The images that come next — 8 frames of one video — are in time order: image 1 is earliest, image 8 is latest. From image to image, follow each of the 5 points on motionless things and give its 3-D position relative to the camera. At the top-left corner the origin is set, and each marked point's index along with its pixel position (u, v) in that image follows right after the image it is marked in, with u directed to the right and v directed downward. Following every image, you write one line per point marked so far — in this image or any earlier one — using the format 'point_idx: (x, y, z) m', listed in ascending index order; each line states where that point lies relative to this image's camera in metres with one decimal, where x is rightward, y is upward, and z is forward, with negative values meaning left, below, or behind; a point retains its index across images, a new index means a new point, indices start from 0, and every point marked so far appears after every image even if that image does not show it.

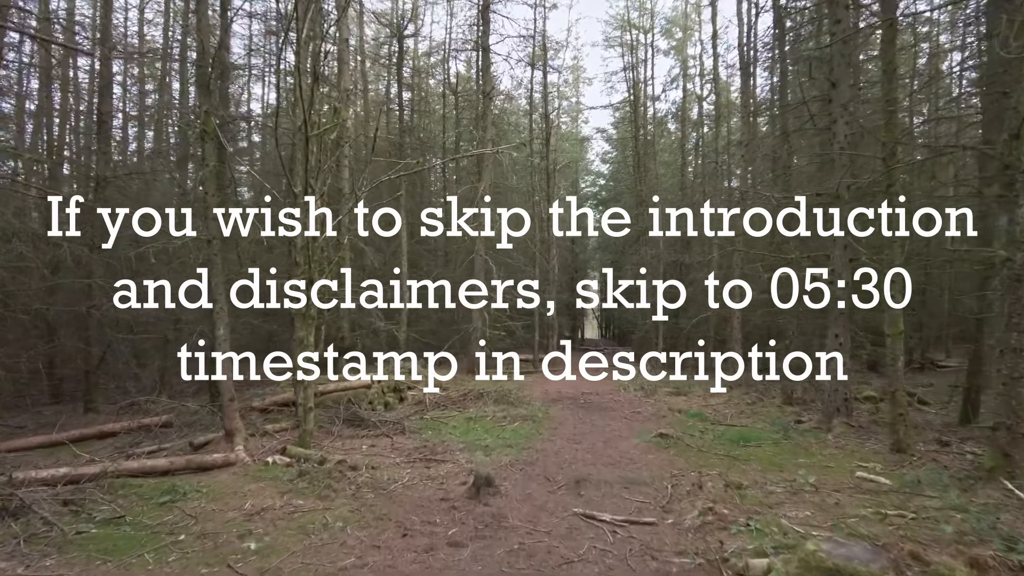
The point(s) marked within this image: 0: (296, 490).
0: (-2.5, -2.4, +7.6) m
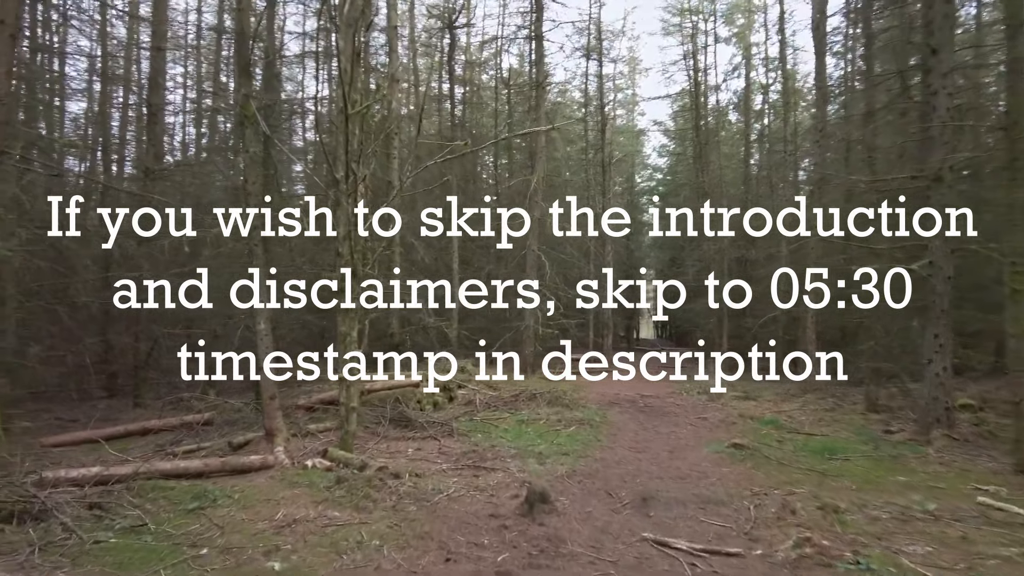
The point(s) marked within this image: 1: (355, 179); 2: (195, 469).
0: (-1.9, -2.3, +6.9) m
1: (-2.2, +1.5, +8.9) m
2: (-3.9, -2.3, +8.1) m
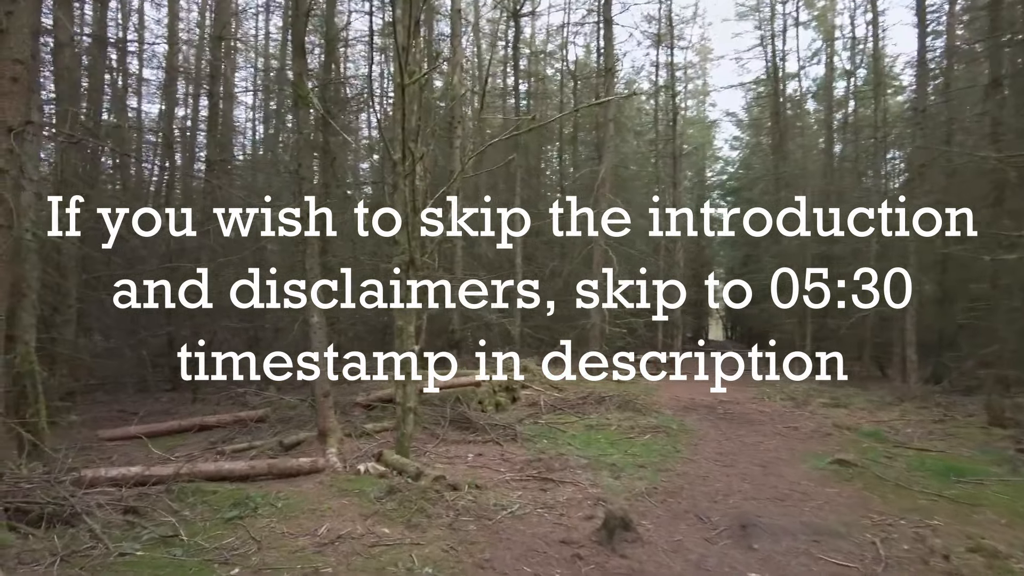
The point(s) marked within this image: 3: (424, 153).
0: (-1.2, -2.1, +6.2) m
1: (-1.3, +1.6, +8.2) m
2: (-3.1, -2.1, +7.5) m
3: (-1.2, +1.8, +8.4) m
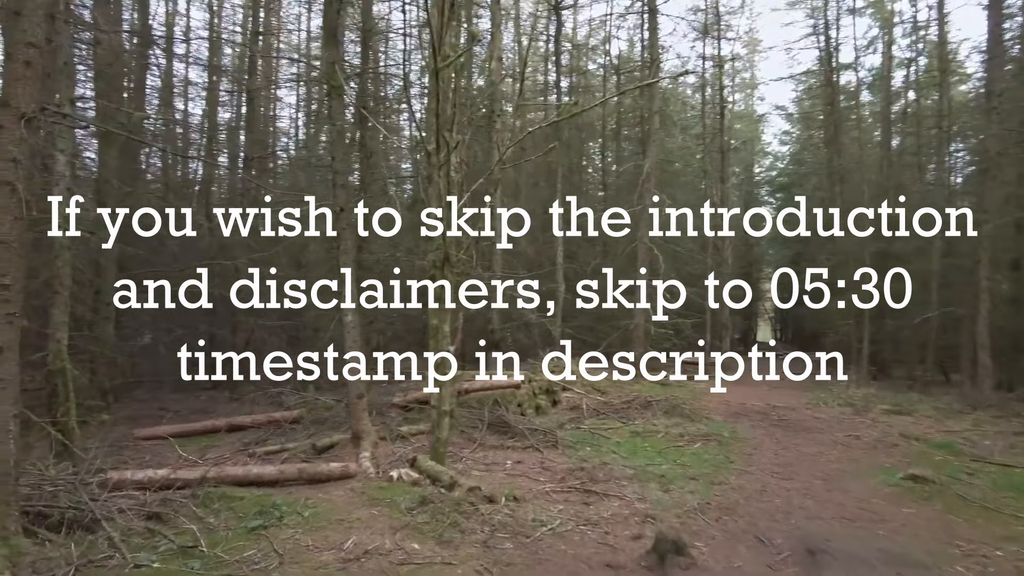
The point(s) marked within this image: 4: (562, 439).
0: (-0.9, -2.1, +5.8) m
1: (-0.8, +1.6, +7.7) m
2: (-2.7, -2.1, +7.2) m
3: (-0.6, +1.8, +8.0) m
4: (+0.8, -2.3, +9.9) m
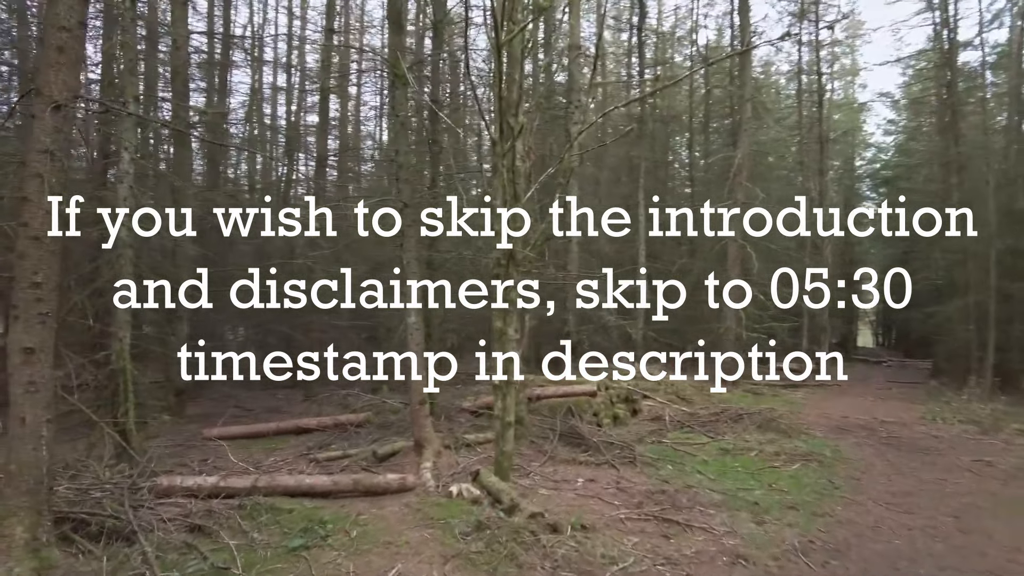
0: (-0.4, -2.1, +5.1) m
1: (0.0, +1.6, +7.1) m
2: (-2.0, -2.1, +6.8) m
3: (+0.2, +1.8, +7.3) m
4: (+1.8, -2.3, +9.0) m
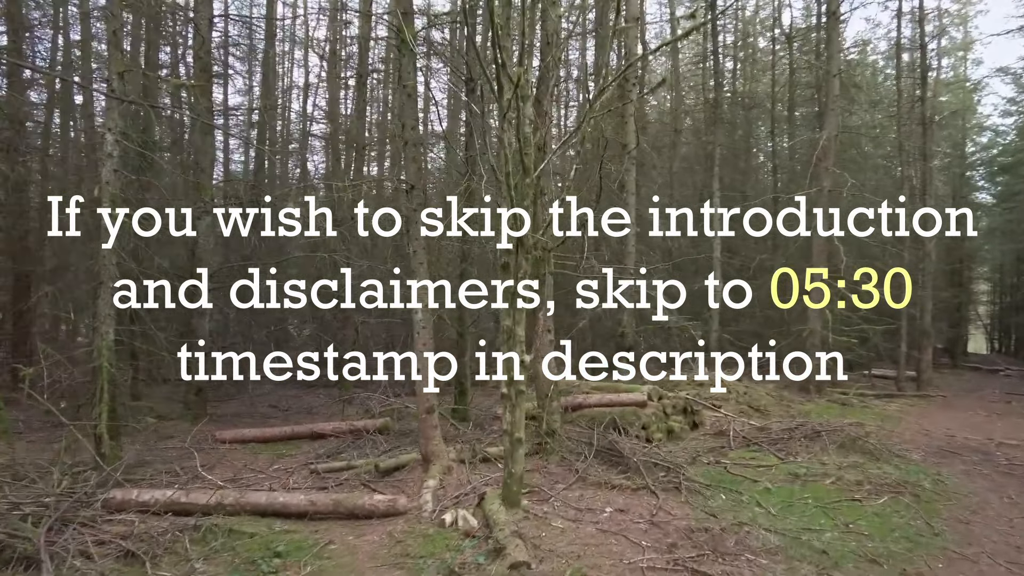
0: (-0.6, -2.0, +4.0) m
1: (+0.1, +1.7, +5.9) m
2: (-1.9, -2.0, +5.9) m
3: (+0.3, +1.9, +6.1) m
4: (+2.1, -2.2, +7.6) m
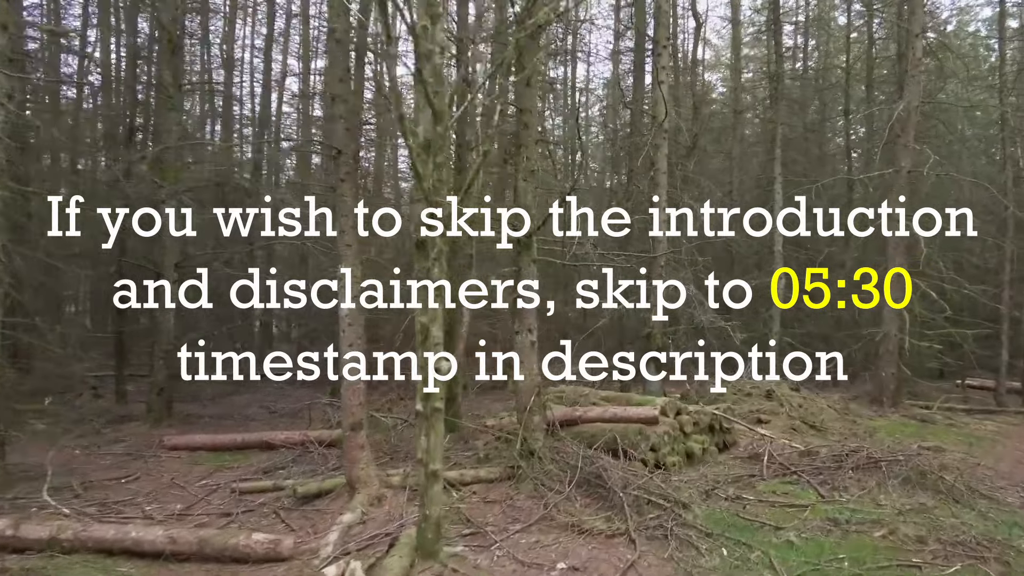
0: (-1.4, -1.9, +2.6) m
1: (-0.6, +1.8, +4.4) m
2: (-2.6, -1.9, +4.6) m
3: (-0.3, +2.0, +4.6) m
4: (+1.6, -2.1, +5.9) m
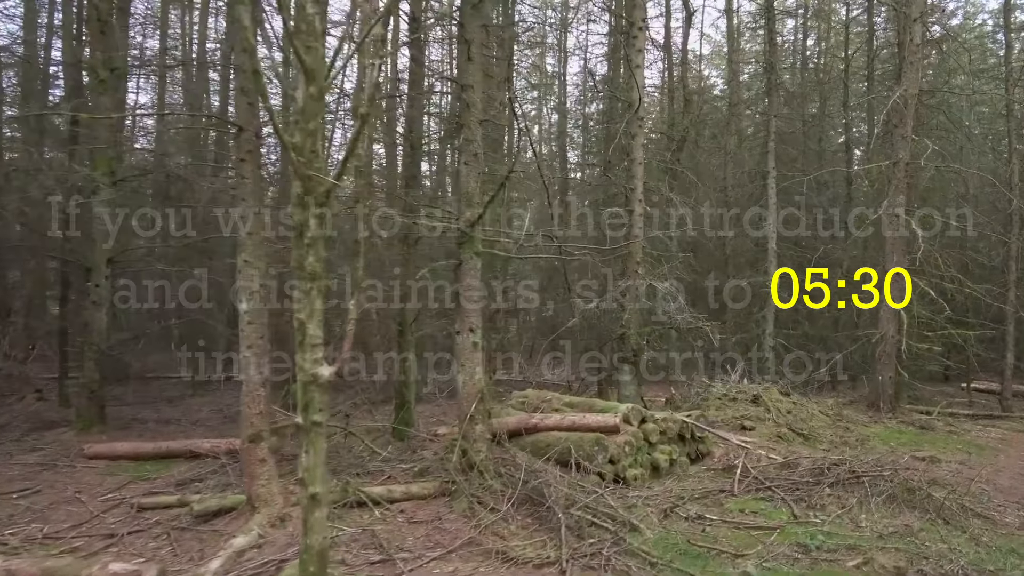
0: (-2.1, -1.8, +1.9) m
1: (-1.2, +1.9, +3.7) m
2: (-3.3, -1.8, +3.9) m
3: (-1.0, +2.0, +3.9) m
4: (+0.9, -2.1, +5.1) m
